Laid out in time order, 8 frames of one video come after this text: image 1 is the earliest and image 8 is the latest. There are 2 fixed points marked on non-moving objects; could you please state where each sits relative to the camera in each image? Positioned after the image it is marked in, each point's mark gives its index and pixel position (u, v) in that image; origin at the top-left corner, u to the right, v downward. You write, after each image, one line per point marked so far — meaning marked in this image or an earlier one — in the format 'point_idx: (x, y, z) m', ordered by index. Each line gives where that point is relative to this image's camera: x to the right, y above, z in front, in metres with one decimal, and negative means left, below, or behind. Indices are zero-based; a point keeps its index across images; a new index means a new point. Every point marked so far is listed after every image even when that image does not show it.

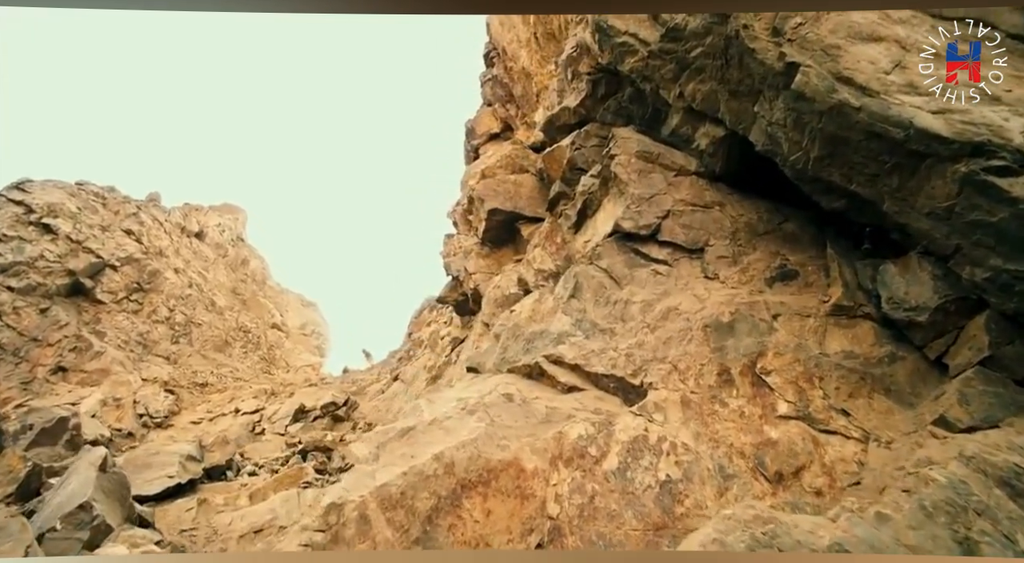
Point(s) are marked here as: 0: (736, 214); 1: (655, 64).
0: (+1.5, +0.4, +3.9) m
1: (+1.0, +1.6, +4.3) m
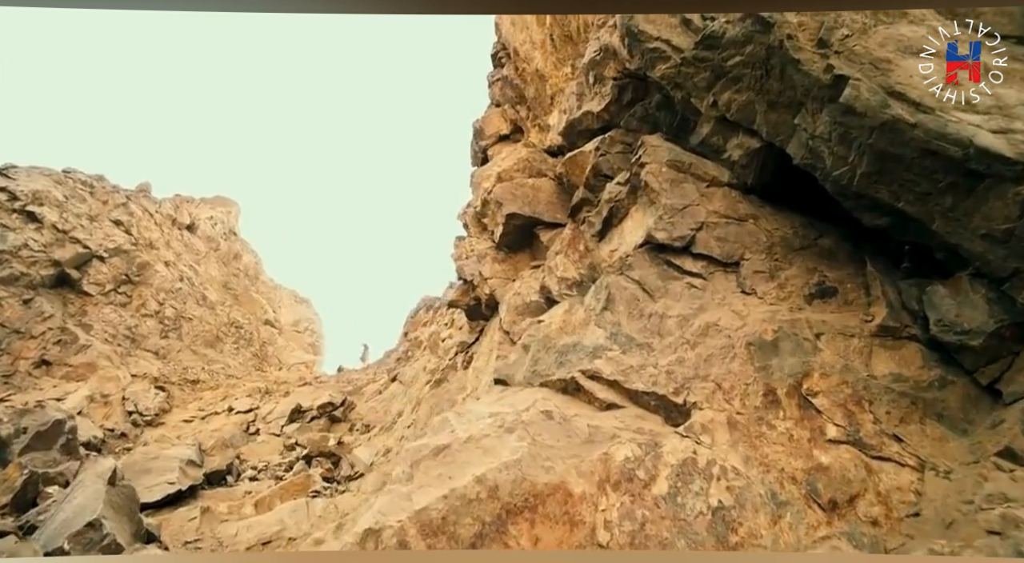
0: (+1.7, +0.4, +3.8) m
1: (+1.3, +1.5, +4.2) m
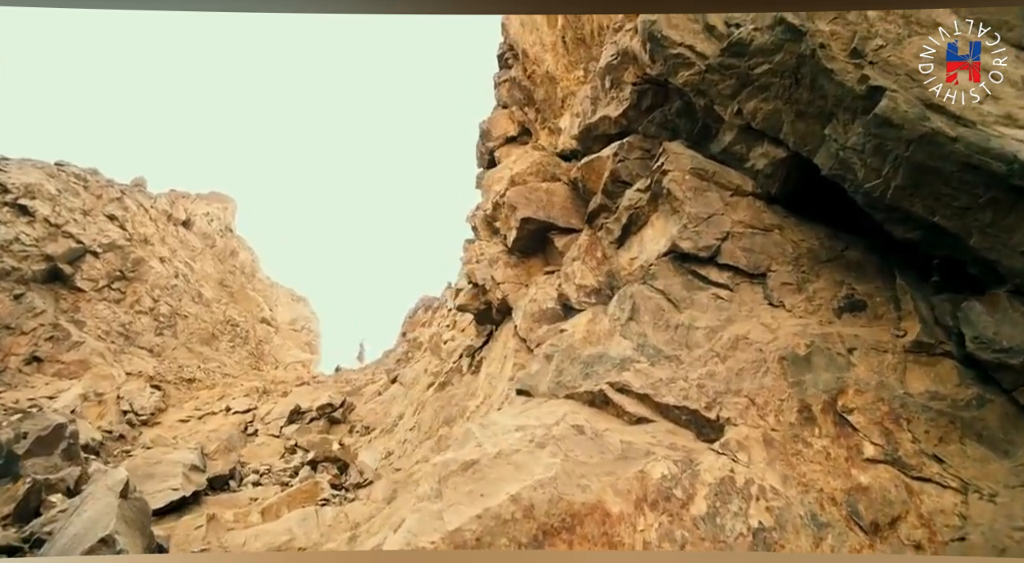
0: (+1.8, +0.3, +3.8) m
1: (+1.4, +1.4, +4.2) m
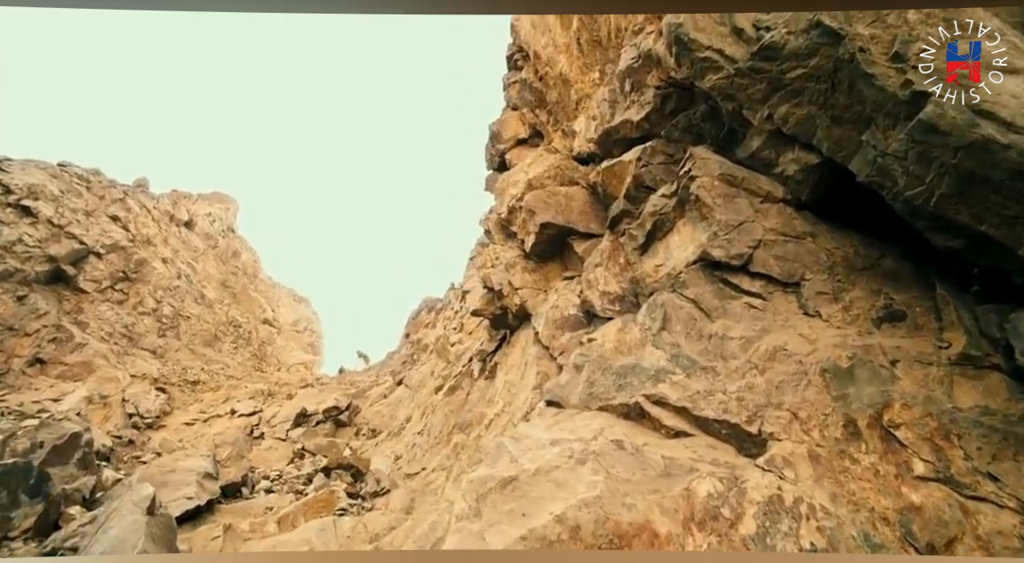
0: (+2.0, +0.2, +3.7) m
1: (+1.6, +1.4, +4.1) m
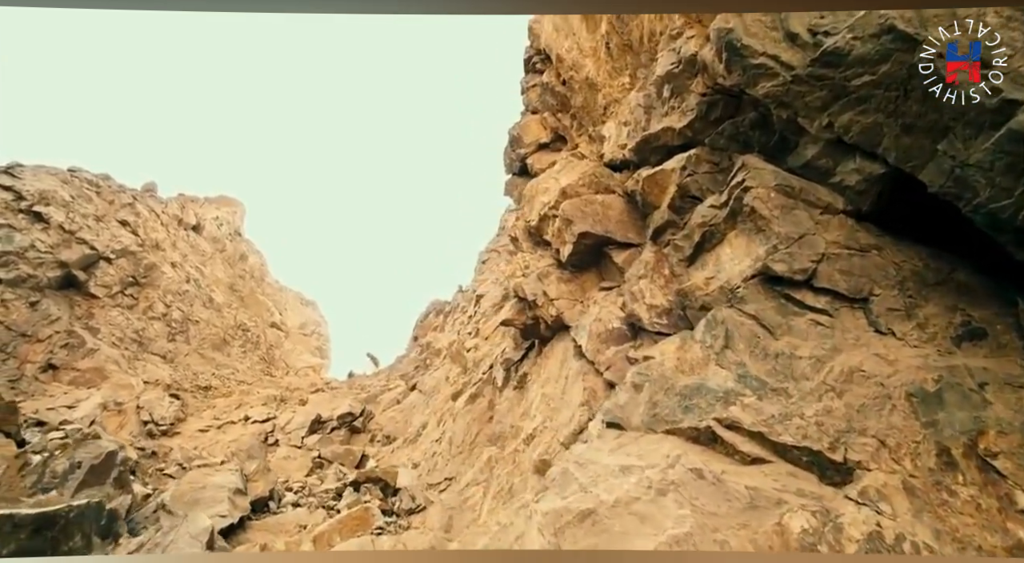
0: (+2.3, +0.1, +3.6) m
1: (+1.9, +1.3, +4.0) m
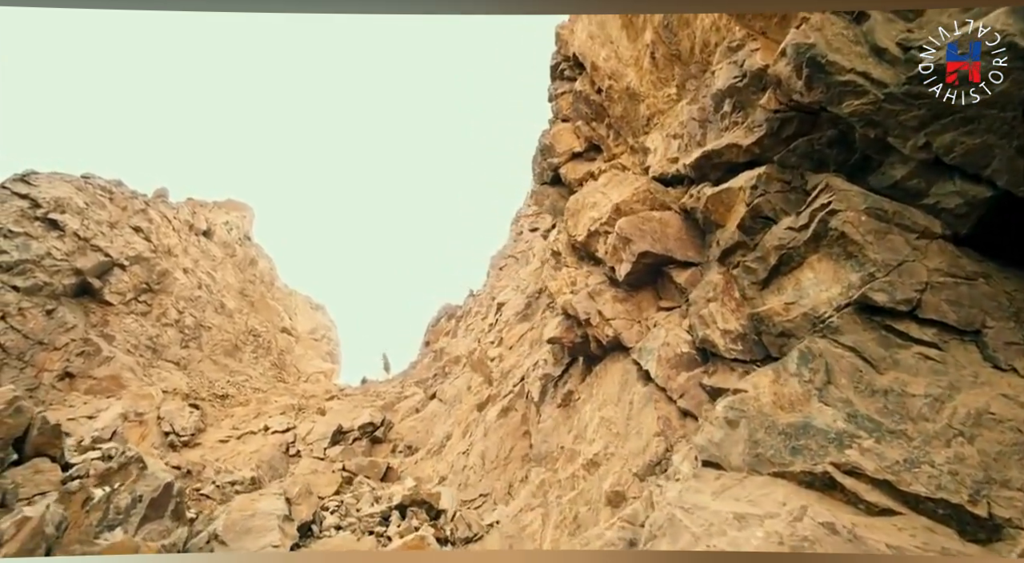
0: (+2.9, 0.0, +3.4) m
1: (+2.4, +1.1, +3.8) m
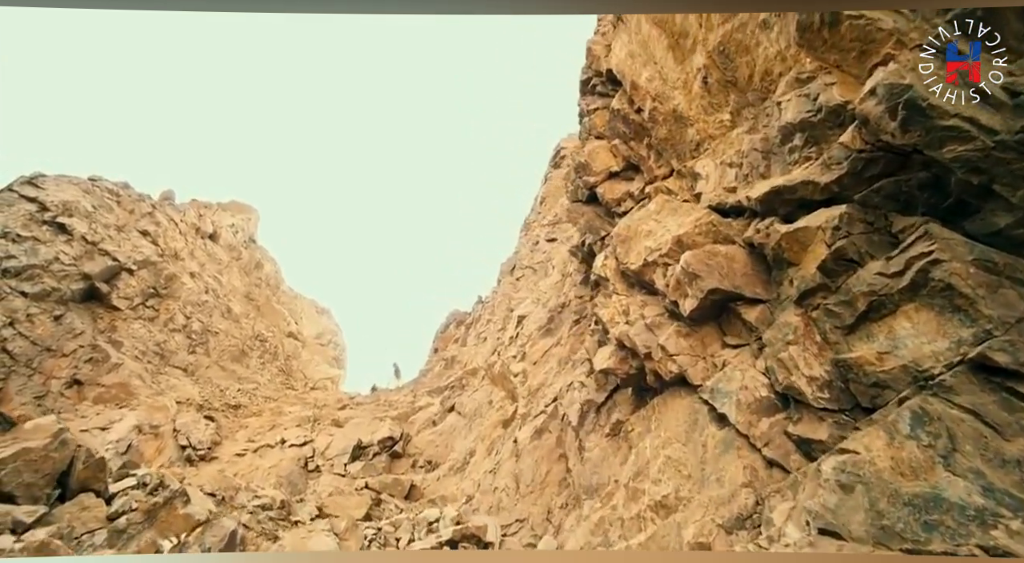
0: (+3.5, -0.4, +3.2) m
1: (+3.0, +0.8, +3.6) m
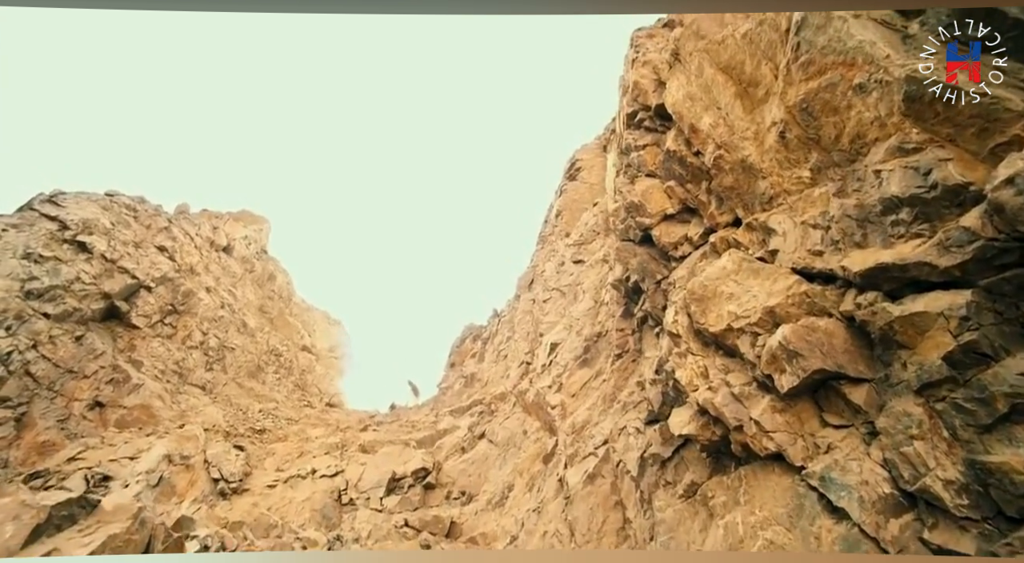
0: (+4.3, -1.1, +3.0) m
1: (+3.9, +0.1, +3.4) m
